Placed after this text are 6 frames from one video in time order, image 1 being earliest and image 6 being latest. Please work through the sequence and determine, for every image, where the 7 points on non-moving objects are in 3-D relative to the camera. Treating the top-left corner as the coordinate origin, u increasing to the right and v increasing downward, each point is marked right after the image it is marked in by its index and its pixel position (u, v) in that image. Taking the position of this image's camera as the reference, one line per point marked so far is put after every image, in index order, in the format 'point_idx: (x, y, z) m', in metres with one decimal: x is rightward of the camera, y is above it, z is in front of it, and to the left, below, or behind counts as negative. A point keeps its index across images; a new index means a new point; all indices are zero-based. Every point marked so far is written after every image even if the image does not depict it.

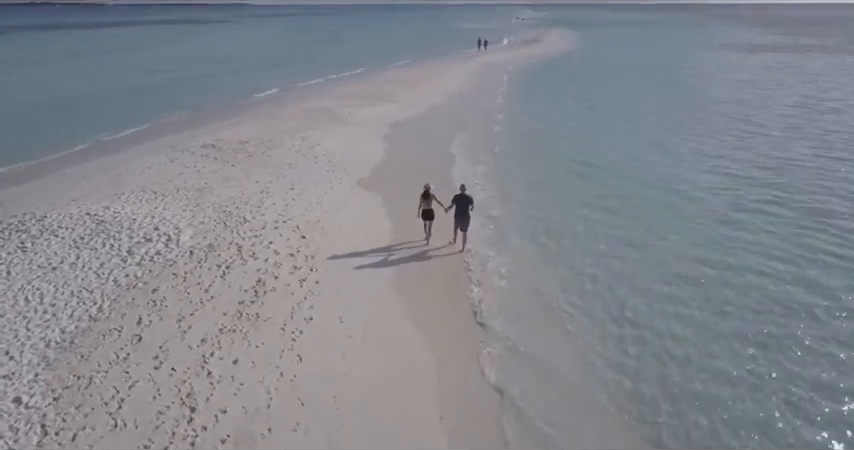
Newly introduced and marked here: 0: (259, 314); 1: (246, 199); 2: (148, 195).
0: (-2.6, -1.4, +9.8) m
1: (-4.3, +0.6, +15.1) m
2: (-6.5, +0.7, +15.0) m
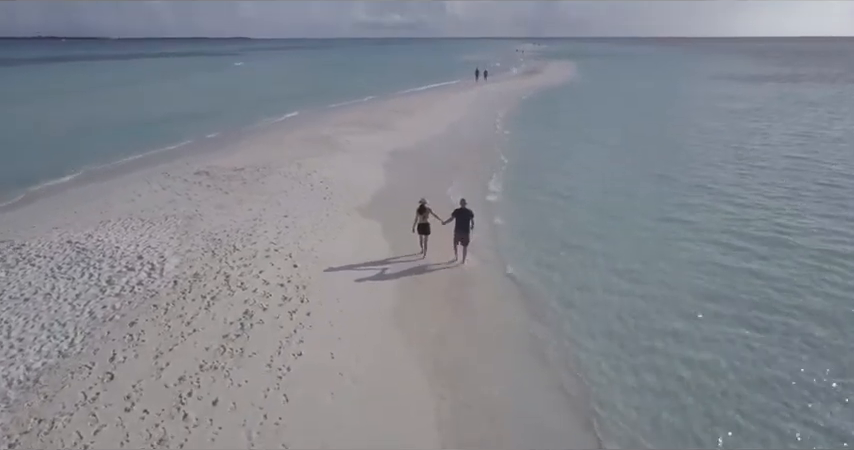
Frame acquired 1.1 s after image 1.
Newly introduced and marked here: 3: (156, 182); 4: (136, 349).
0: (-2.6, -1.8, +9.0) m
1: (-4.3, 0.0, +14.4) m
2: (-6.5, +0.1, +14.4) m
3: (-7.9, +1.2, +18.7) m
4: (-4.0, -1.7, +8.8) m
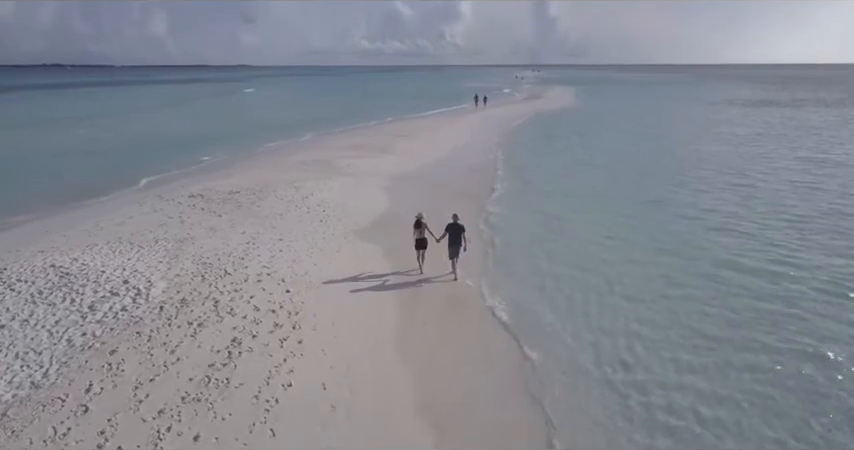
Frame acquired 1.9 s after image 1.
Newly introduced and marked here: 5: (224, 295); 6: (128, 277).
0: (-2.6, -2.0, +8.5) m
1: (-4.3, -0.5, +14.0) m
2: (-6.6, -0.4, +13.9) m
3: (-7.9, +0.6, +18.3) m
4: (-4.0, -2.0, +8.3) m
5: (-3.5, -1.2, +11.2) m
6: (-5.4, -0.9, +11.5) m
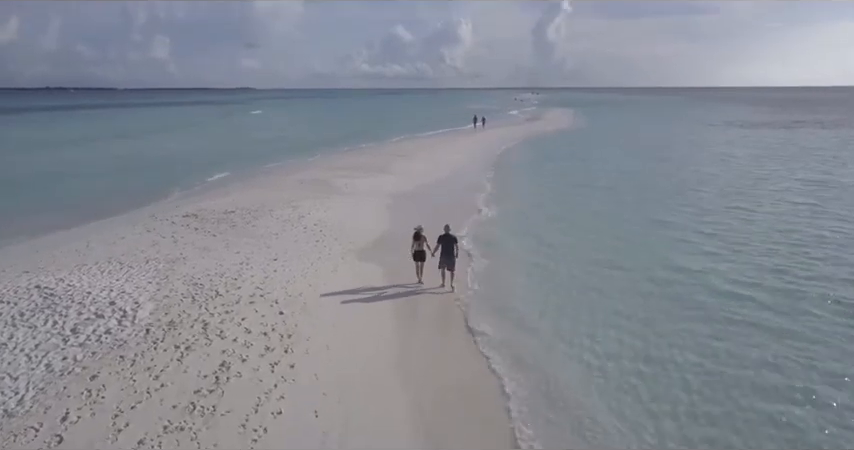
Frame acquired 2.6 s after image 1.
0: (-2.6, -2.3, +8.0) m
1: (-4.3, -1.0, +13.5) m
2: (-6.6, -0.9, +13.5) m
3: (-8.0, 0.0, +17.9) m
4: (-4.0, -2.2, +7.8) m
5: (-3.6, -1.5, +10.7) m
6: (-5.4, -1.3, +11.1) m
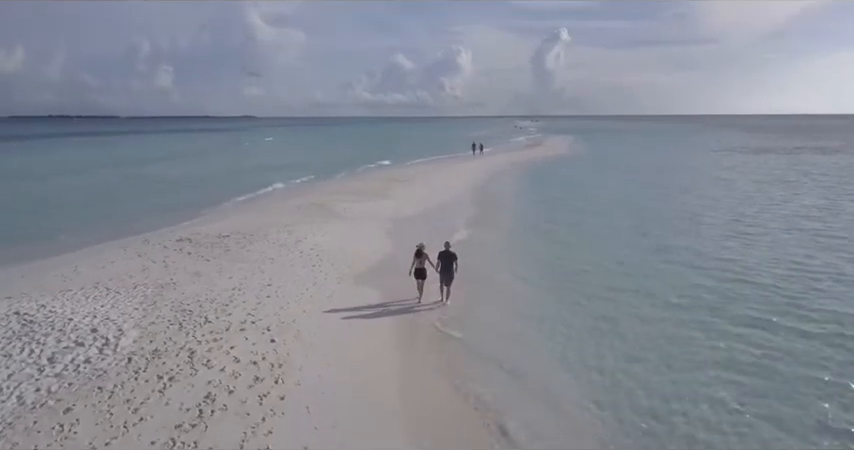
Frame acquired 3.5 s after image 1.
0: (-2.6, -2.5, +7.4) m
1: (-4.3, -1.4, +13.0) m
2: (-6.6, -1.3, +12.9) m
3: (-8.0, -0.7, +17.4) m
4: (-4.0, -2.5, +7.2) m
5: (-3.6, -1.9, +10.1) m
6: (-5.4, -1.6, +10.5) m
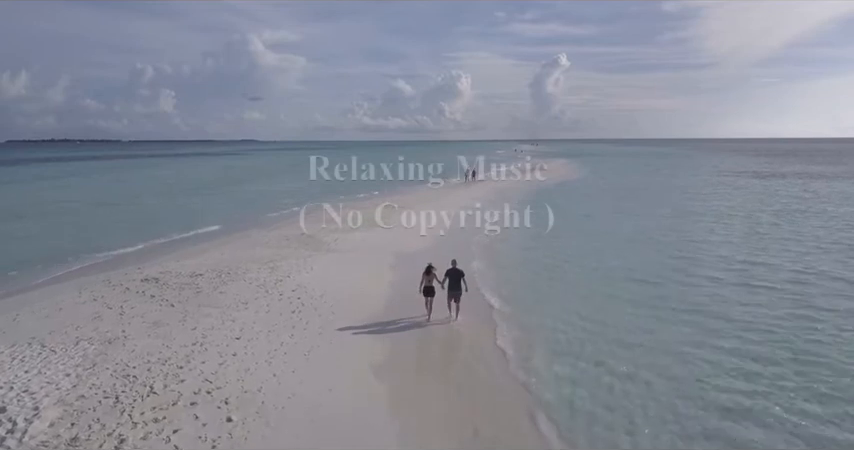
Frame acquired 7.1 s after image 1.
0: (-2.7, -3.1, +5.3) m
1: (-4.4, -2.2, +10.9) m
2: (-6.7, -2.1, +10.8) m
3: (-8.0, -1.6, +15.3) m
4: (-4.1, -3.0, +5.1) m
5: (-3.7, -2.6, +8.0) m
6: (-5.5, -2.3, +8.5) m
